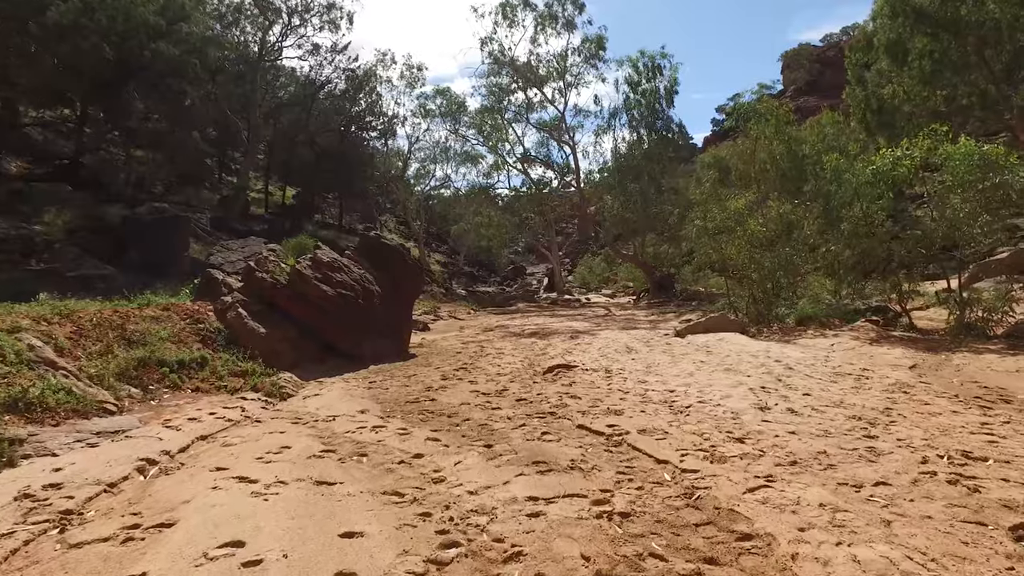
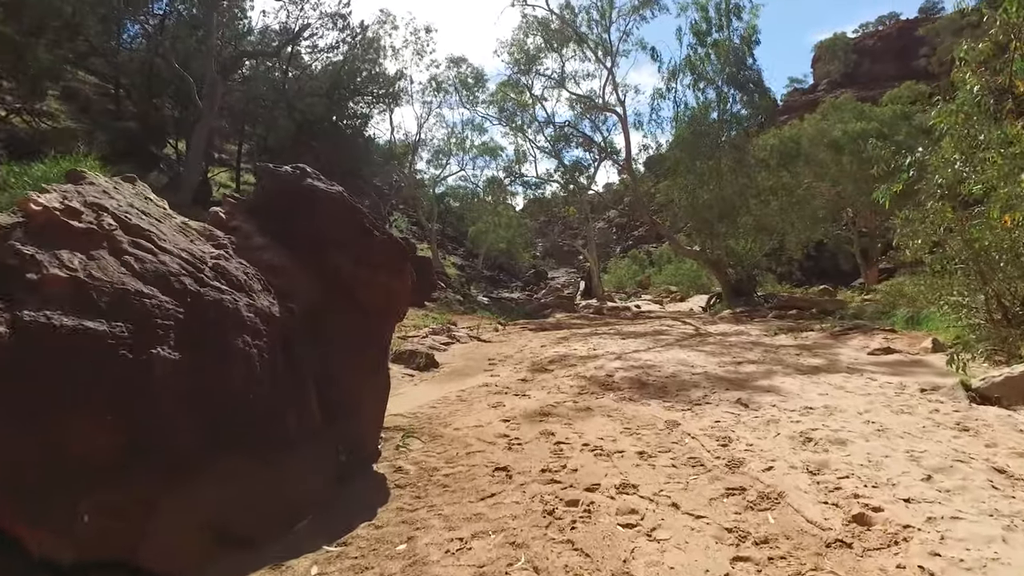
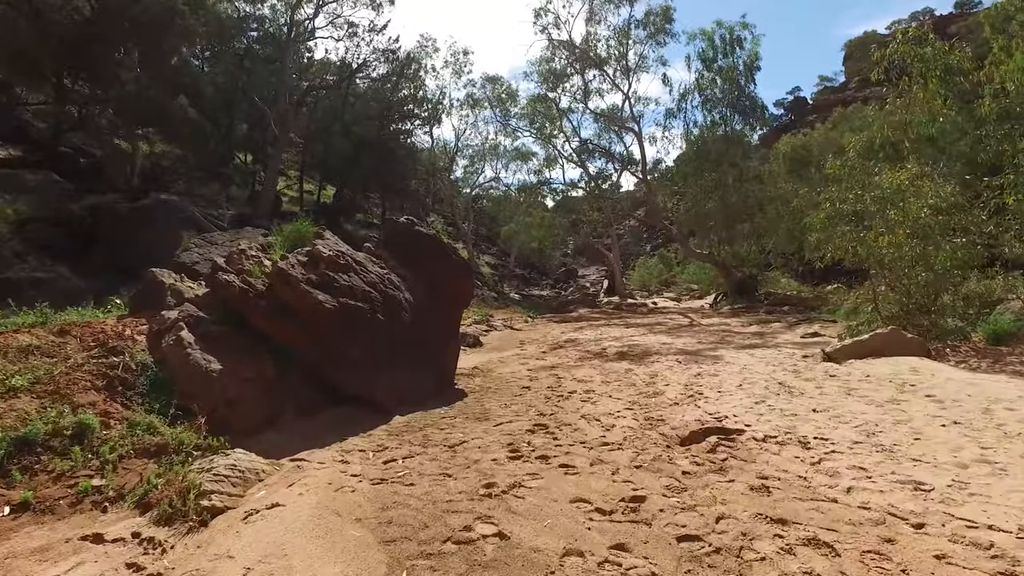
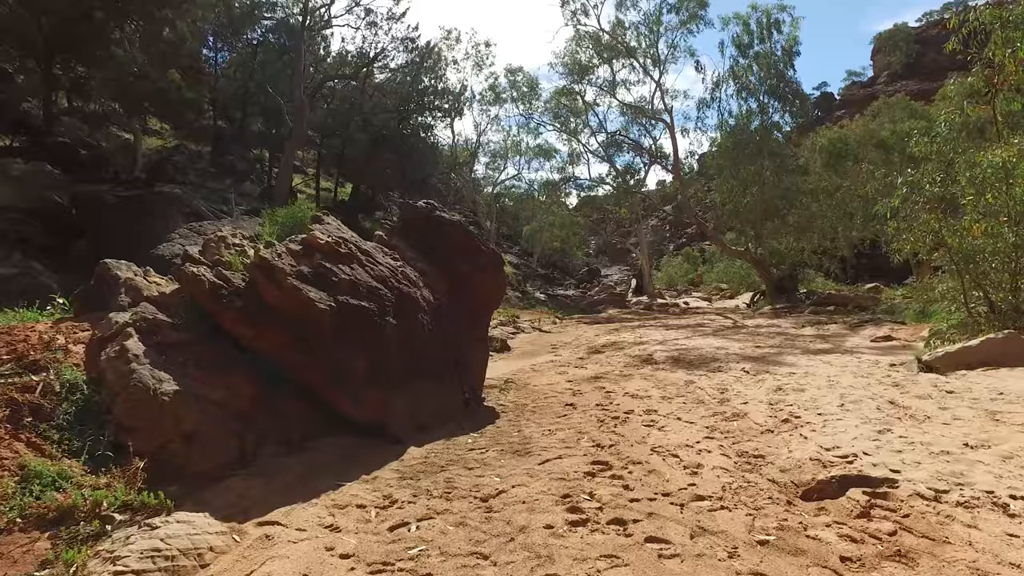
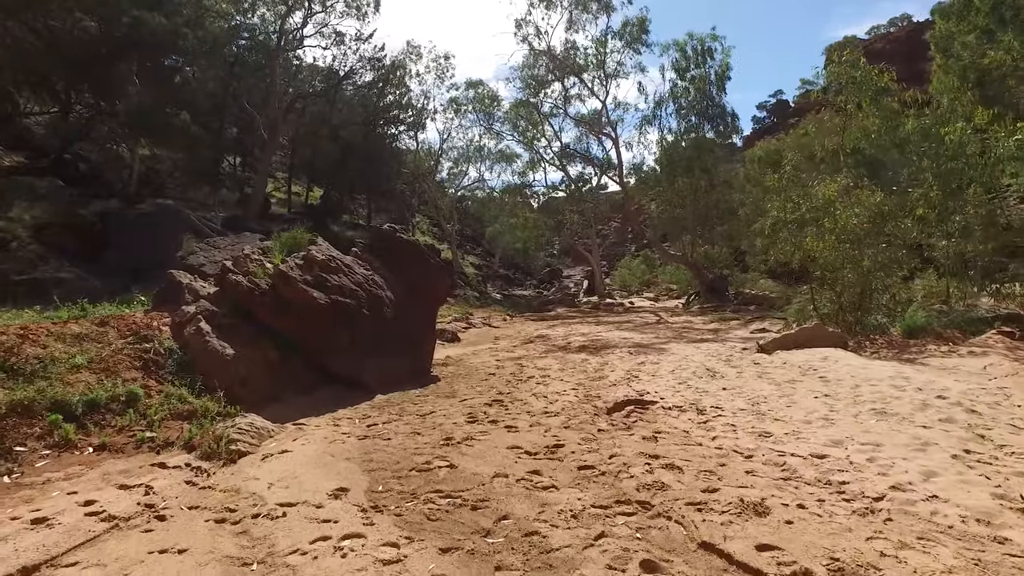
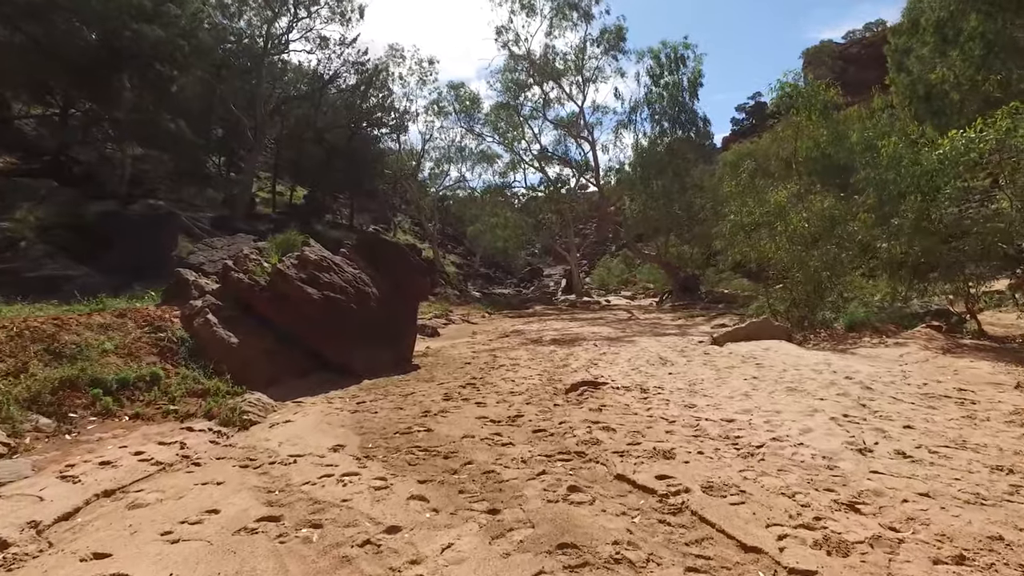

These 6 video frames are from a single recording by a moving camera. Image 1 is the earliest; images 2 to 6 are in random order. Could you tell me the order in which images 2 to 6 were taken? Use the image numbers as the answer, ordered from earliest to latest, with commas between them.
6, 5, 3, 4, 2
